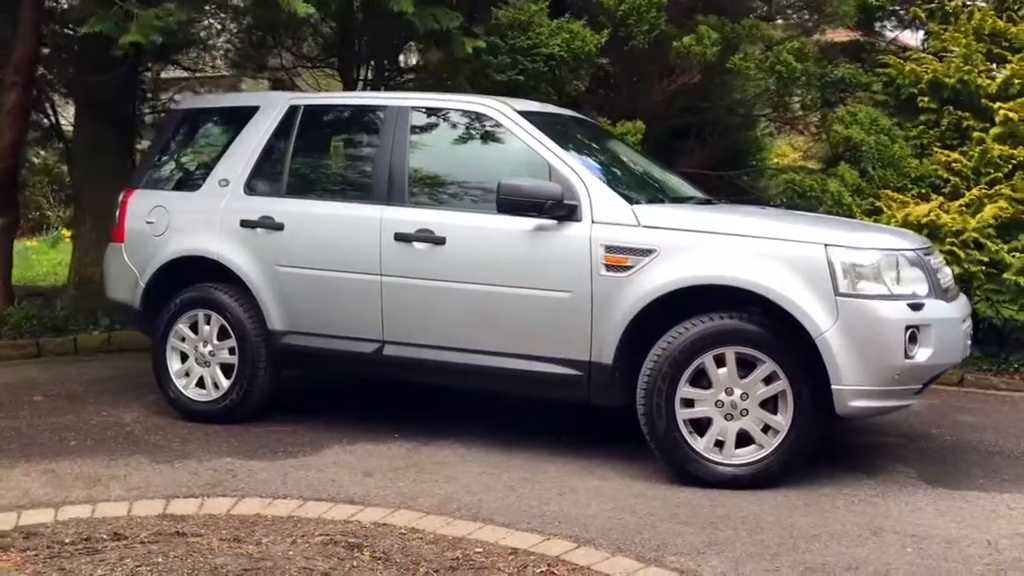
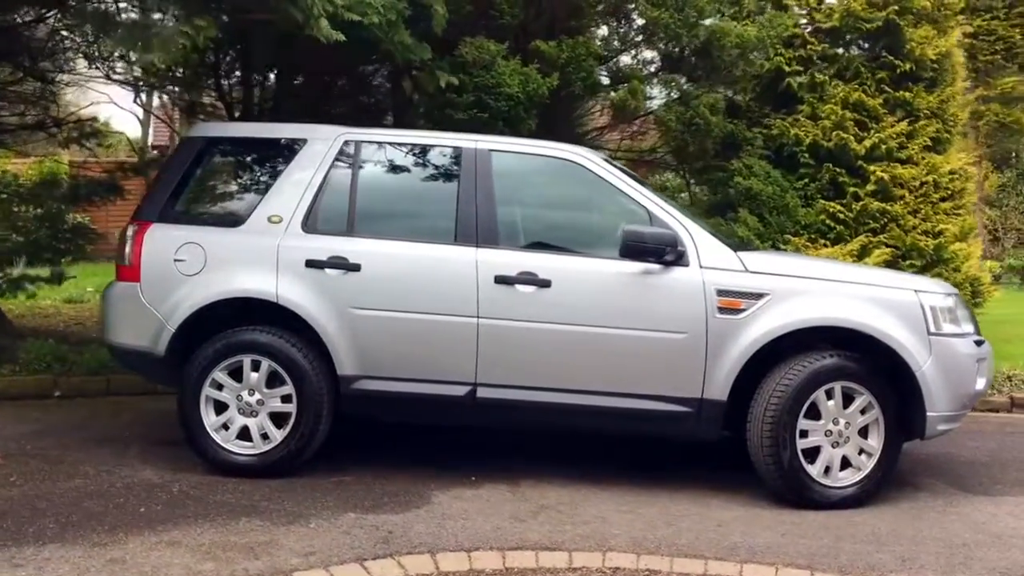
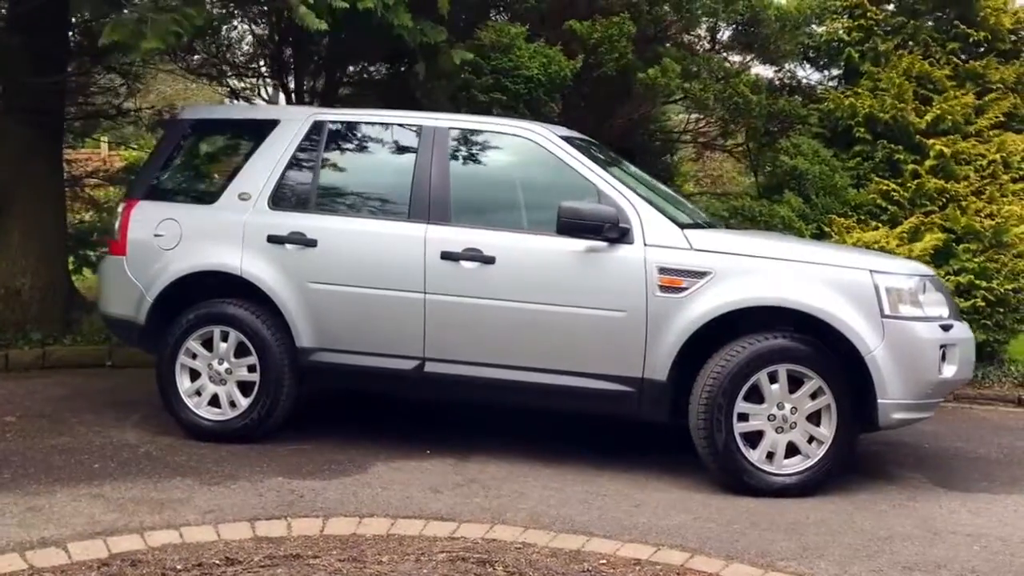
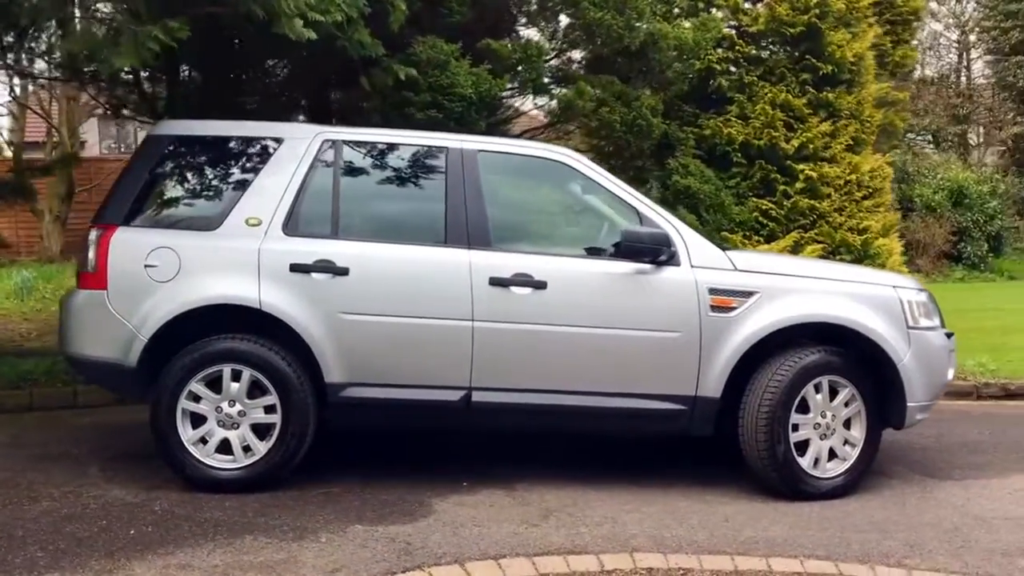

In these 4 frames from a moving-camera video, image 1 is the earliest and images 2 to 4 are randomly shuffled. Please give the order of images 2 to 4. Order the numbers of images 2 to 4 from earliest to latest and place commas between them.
3, 2, 4
